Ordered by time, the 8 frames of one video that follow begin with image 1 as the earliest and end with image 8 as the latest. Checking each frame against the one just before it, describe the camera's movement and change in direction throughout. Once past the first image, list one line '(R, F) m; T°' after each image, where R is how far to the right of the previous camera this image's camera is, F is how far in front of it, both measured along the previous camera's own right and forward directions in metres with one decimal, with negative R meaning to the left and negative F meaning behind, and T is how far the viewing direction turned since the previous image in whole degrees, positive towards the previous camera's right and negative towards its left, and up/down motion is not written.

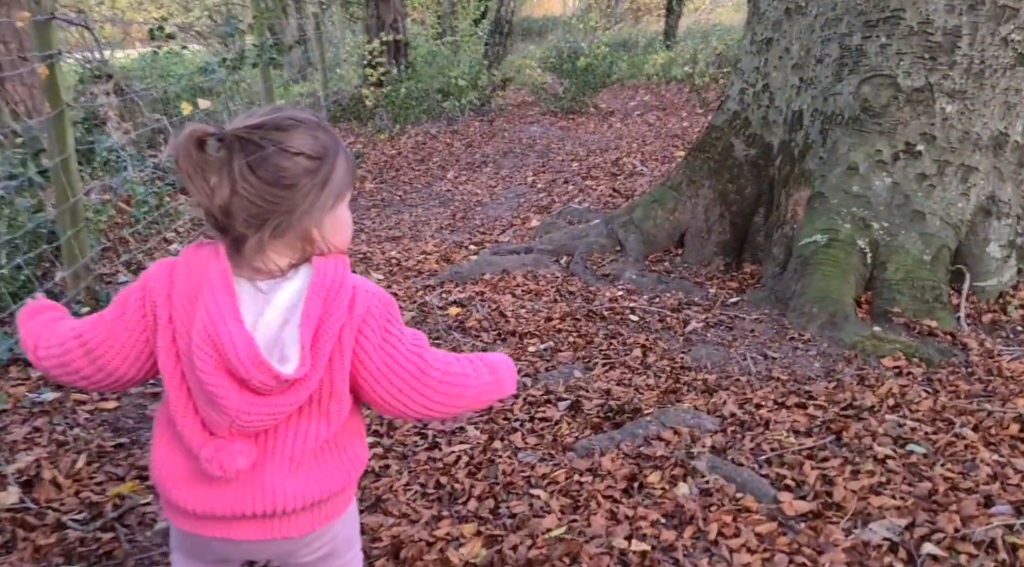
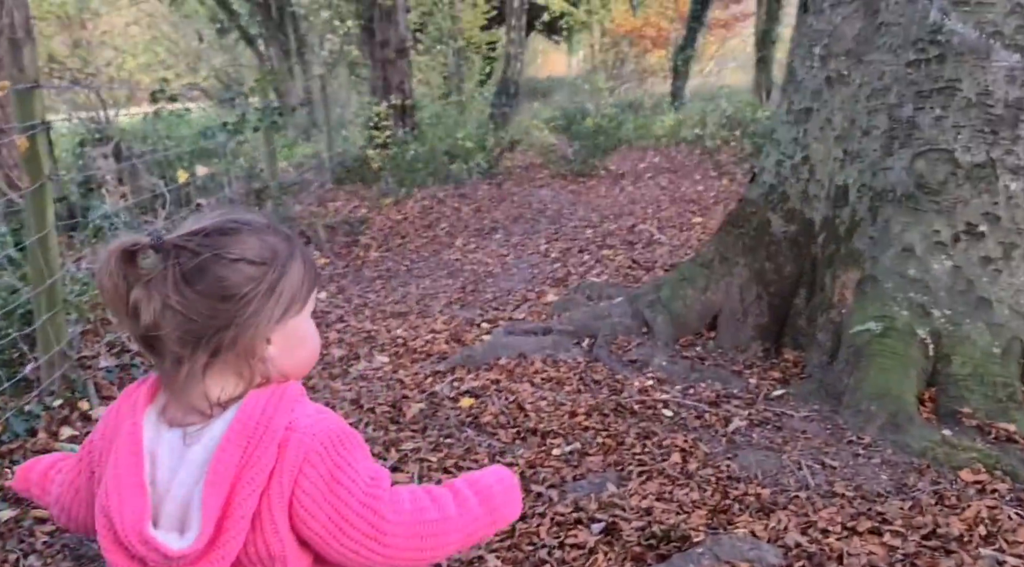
(-0.1, +0.4) m; 0°
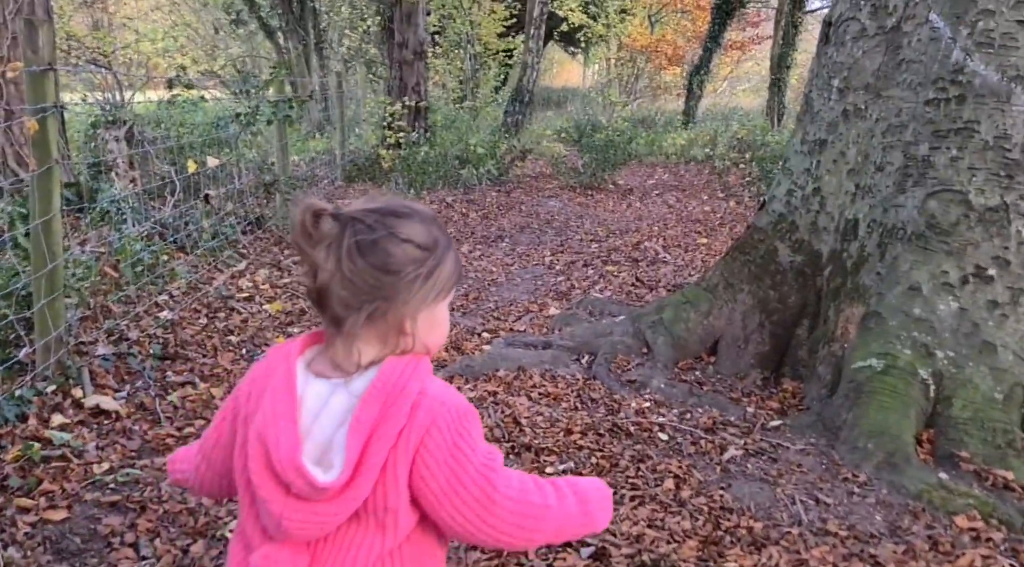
(0.0, 0.0) m; 0°
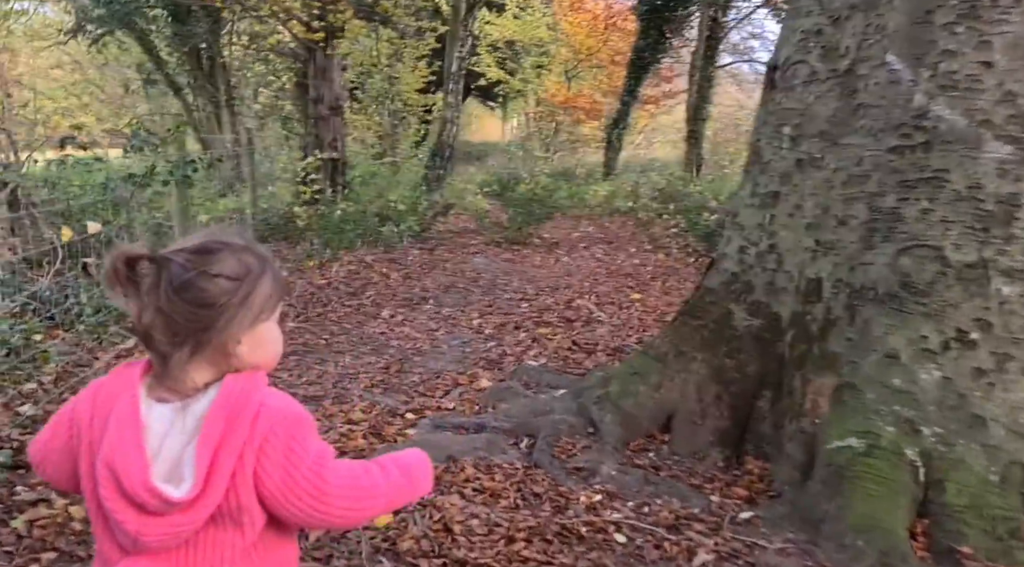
(0.0, +0.5) m; +5°
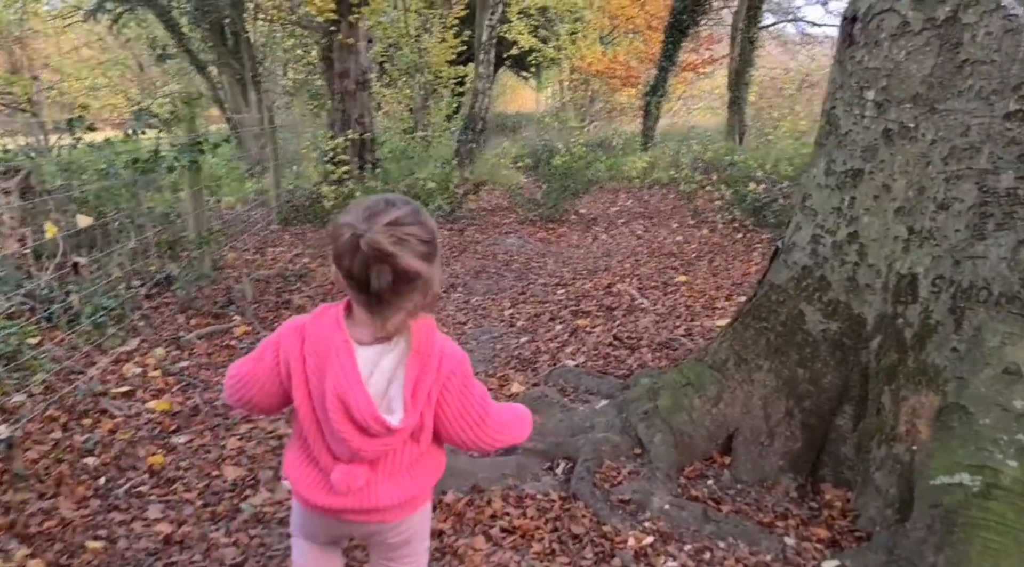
(0.0, +0.6) m; -3°
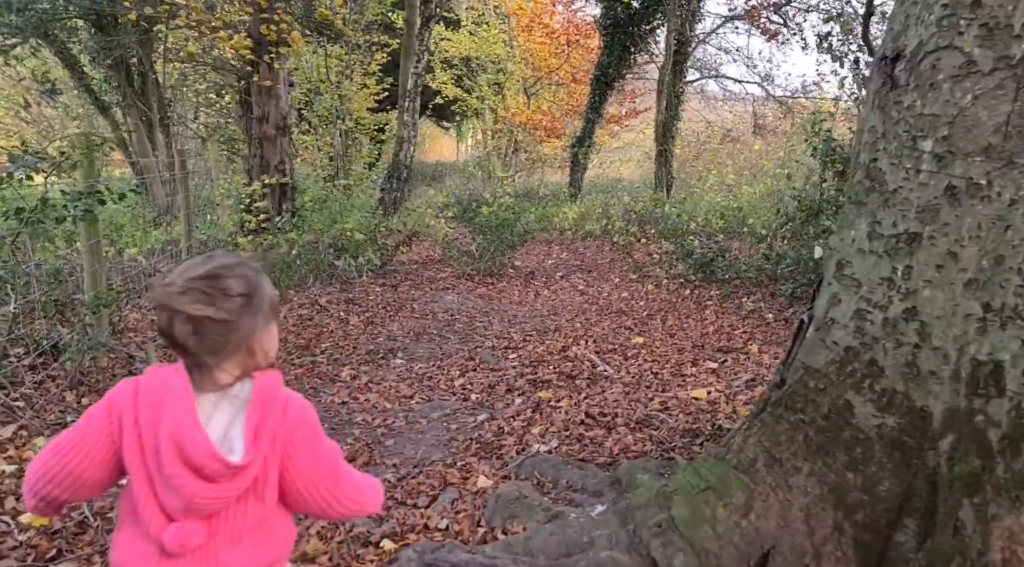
(-0.2, +0.7) m; +6°
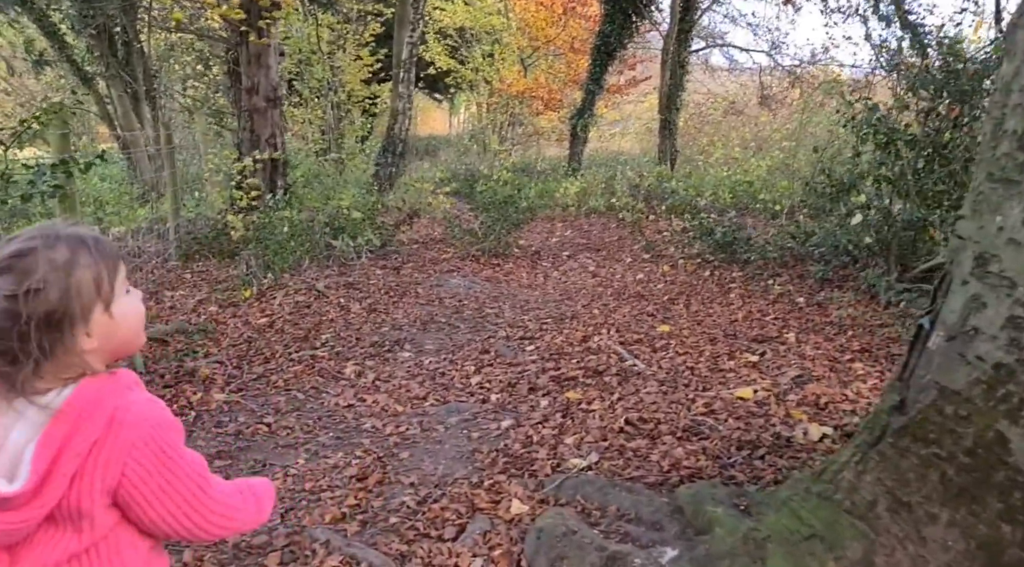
(-0.2, +0.6) m; +1°
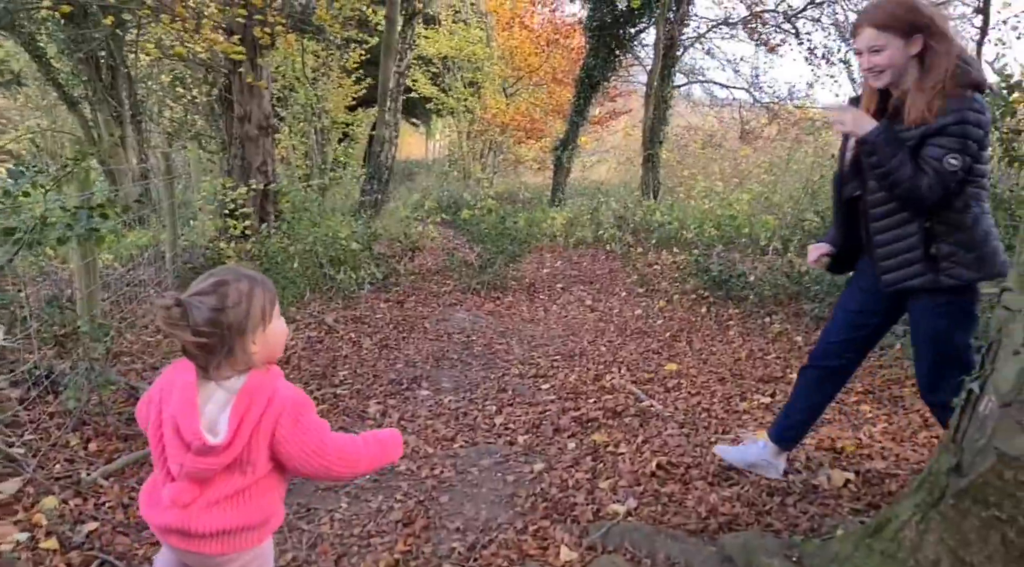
(-0.4, -0.1) m; +2°
